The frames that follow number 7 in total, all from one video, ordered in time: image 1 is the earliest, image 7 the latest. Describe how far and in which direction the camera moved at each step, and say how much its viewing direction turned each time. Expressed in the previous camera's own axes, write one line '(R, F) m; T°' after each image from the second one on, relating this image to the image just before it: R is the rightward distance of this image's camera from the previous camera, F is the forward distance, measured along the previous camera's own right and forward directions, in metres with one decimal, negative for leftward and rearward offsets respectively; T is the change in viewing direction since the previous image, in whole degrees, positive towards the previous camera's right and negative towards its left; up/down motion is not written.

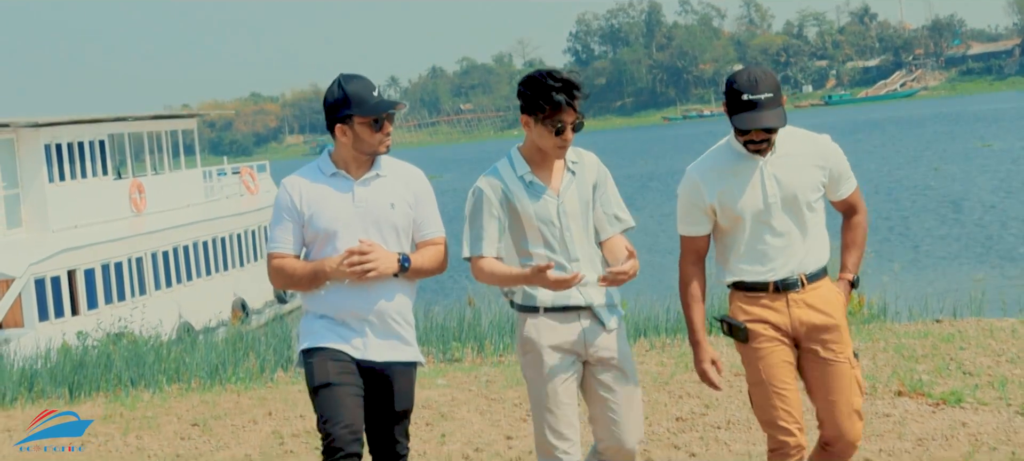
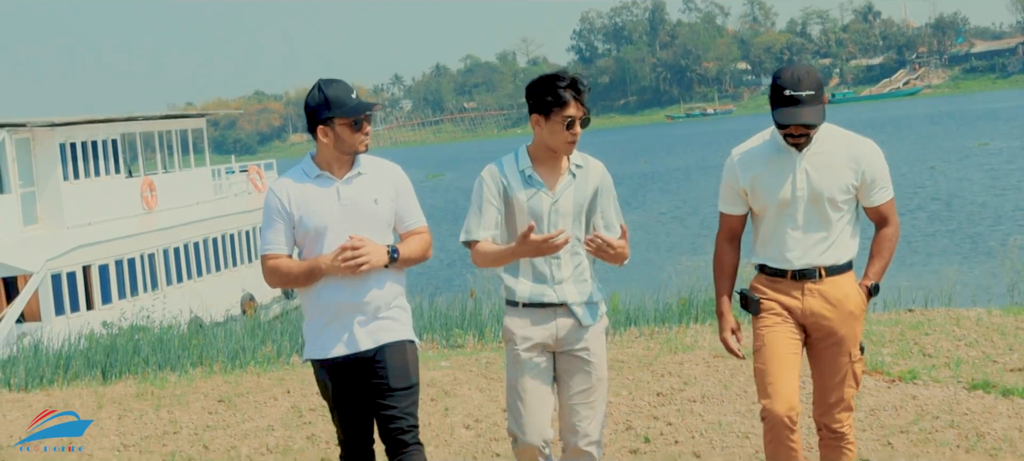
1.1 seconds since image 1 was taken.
(+0.1, -0.8) m; 0°
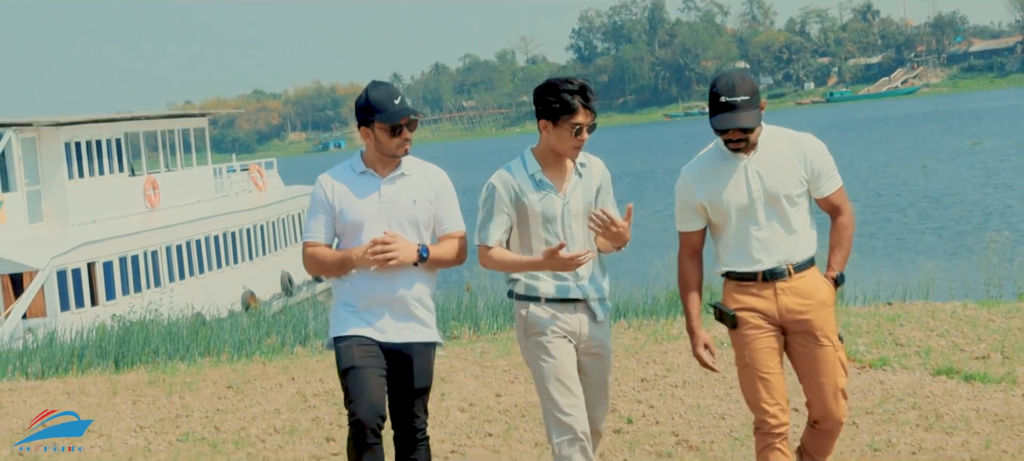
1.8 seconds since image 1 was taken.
(0.0, -0.5) m; 0°
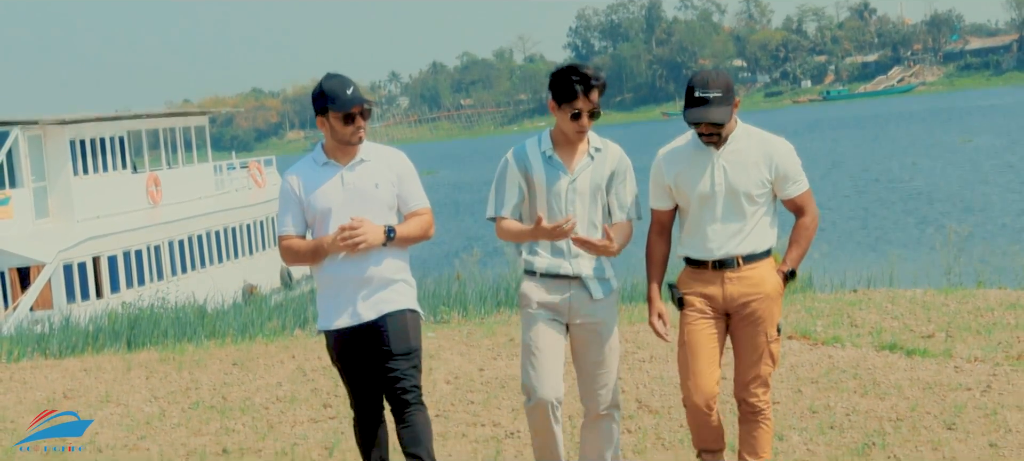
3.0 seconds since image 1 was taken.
(+0.1, -0.8) m; 0°
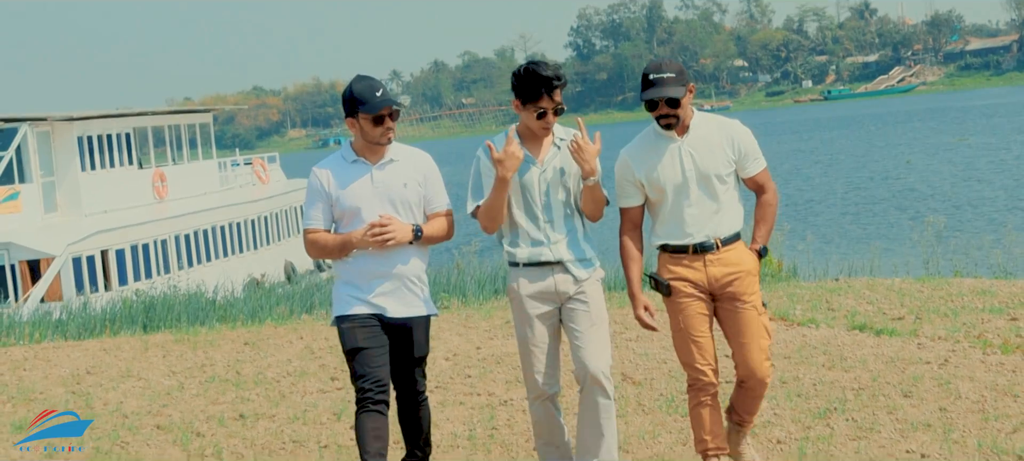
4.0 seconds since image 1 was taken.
(0.0, -0.7) m; 0°
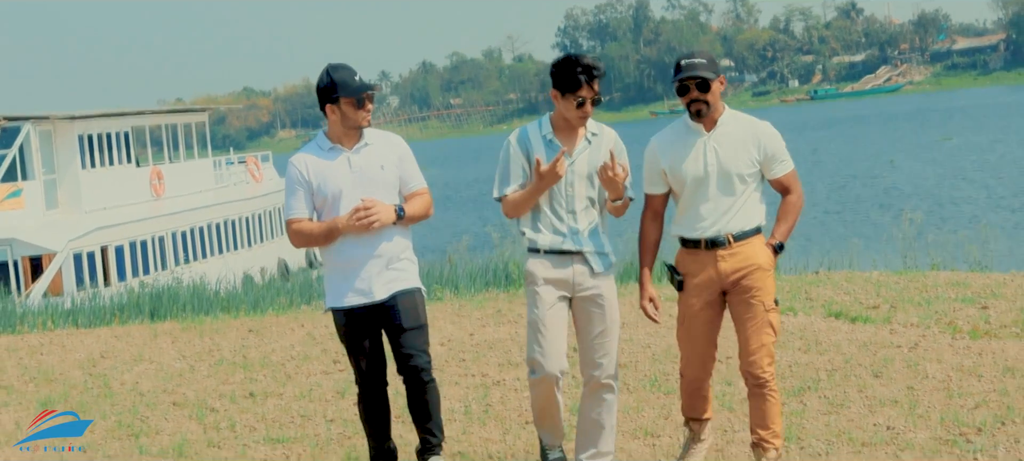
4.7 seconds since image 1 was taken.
(0.0, -0.5) m; +1°
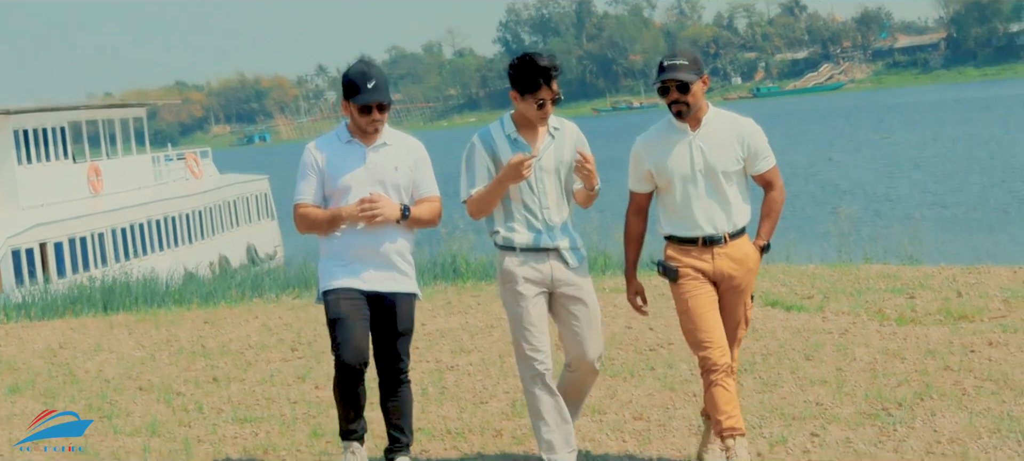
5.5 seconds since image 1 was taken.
(-0.1, -0.4) m; +3°
